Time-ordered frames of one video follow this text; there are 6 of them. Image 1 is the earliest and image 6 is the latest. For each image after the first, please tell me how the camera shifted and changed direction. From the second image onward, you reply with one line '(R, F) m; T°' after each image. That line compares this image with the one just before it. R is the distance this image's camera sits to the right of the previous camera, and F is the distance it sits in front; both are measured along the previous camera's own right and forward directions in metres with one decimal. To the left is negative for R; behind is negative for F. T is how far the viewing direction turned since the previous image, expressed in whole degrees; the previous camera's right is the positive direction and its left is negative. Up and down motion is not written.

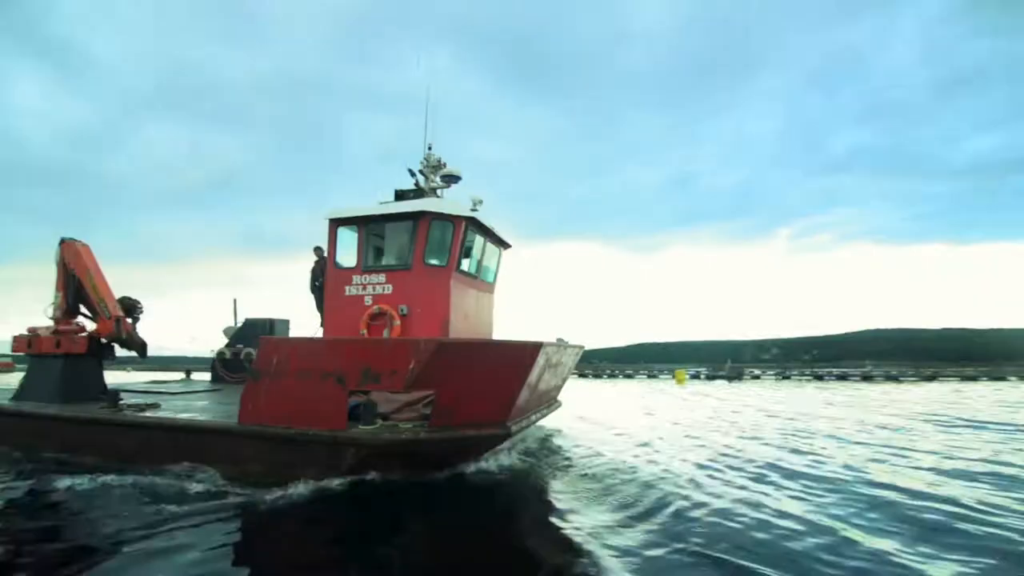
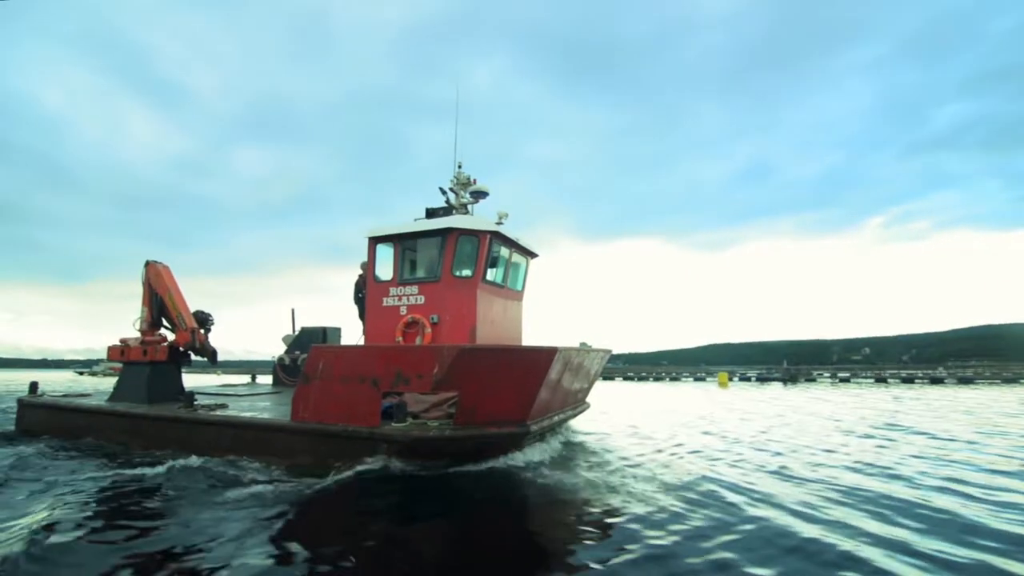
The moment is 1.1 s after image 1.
(+0.4, -0.5) m; -6°
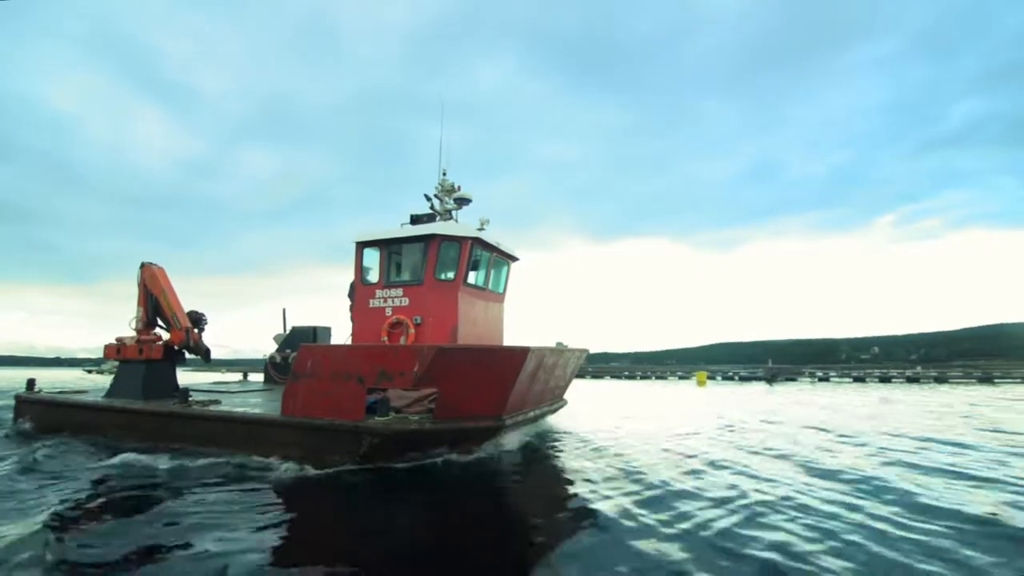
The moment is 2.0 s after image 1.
(+0.2, -0.4) m; +1°
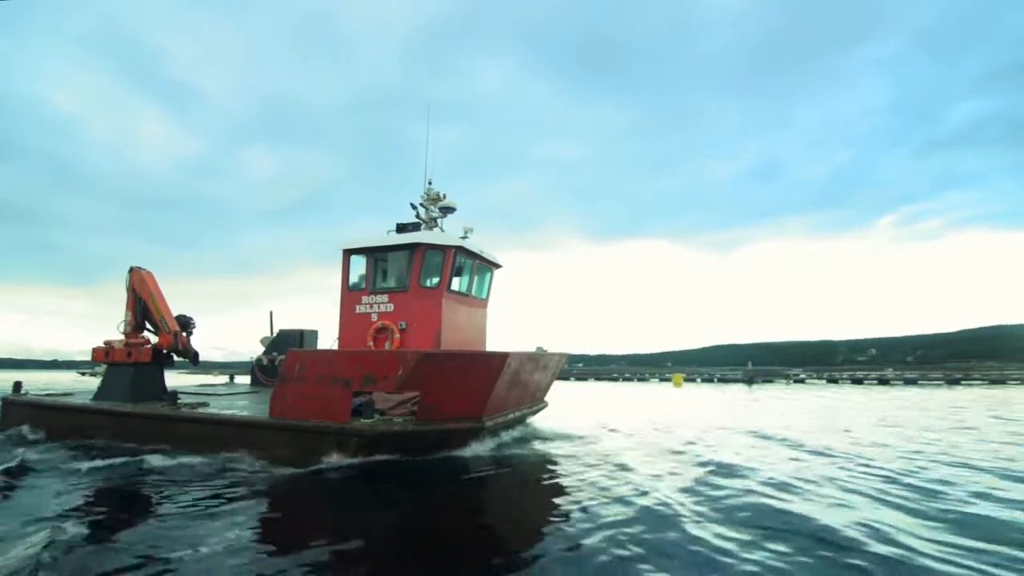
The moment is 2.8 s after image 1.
(+0.1, -0.3) m; +1°
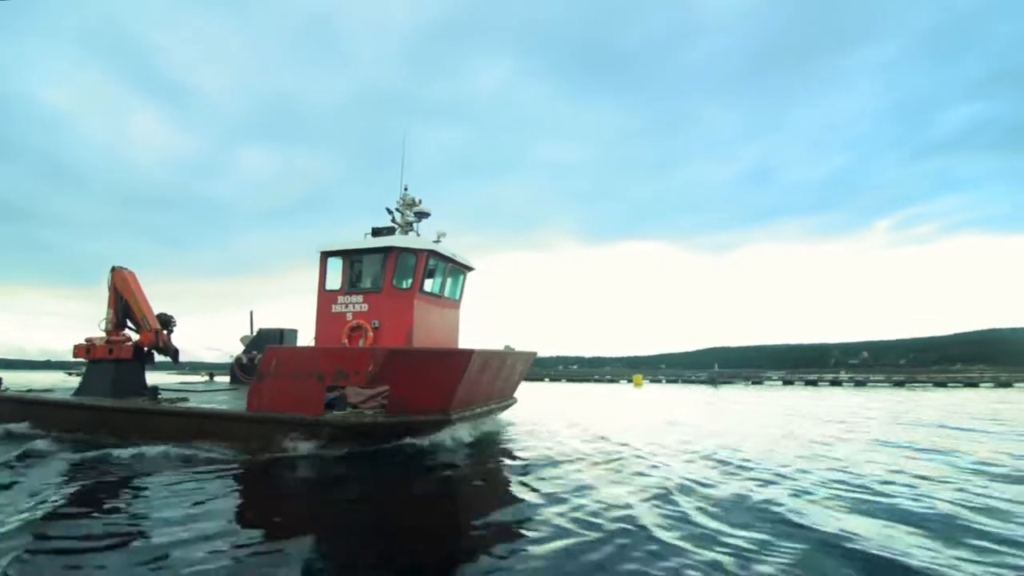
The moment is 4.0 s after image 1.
(+0.2, -0.4) m; +1°
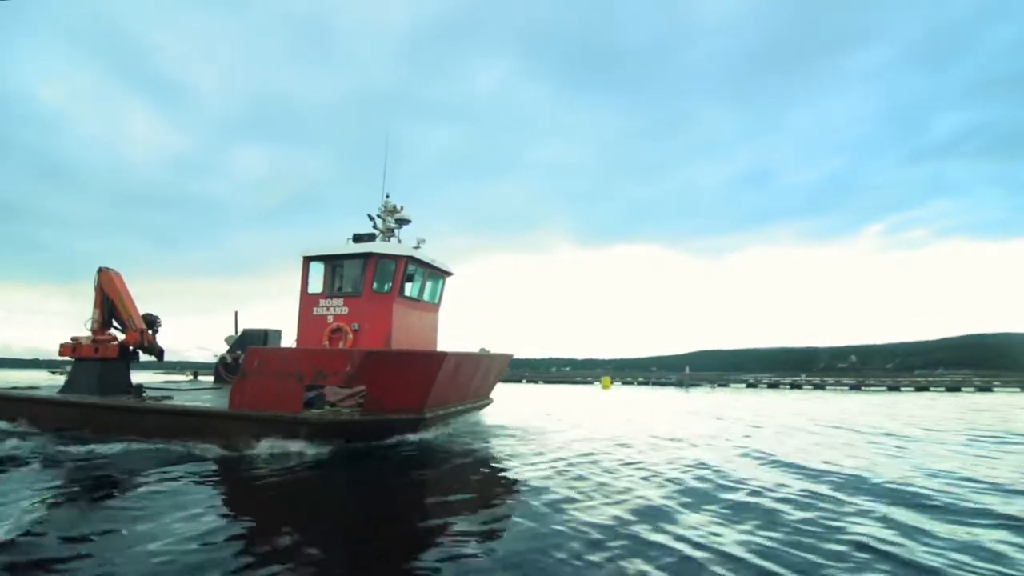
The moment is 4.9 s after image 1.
(+0.2, -0.4) m; +1°
